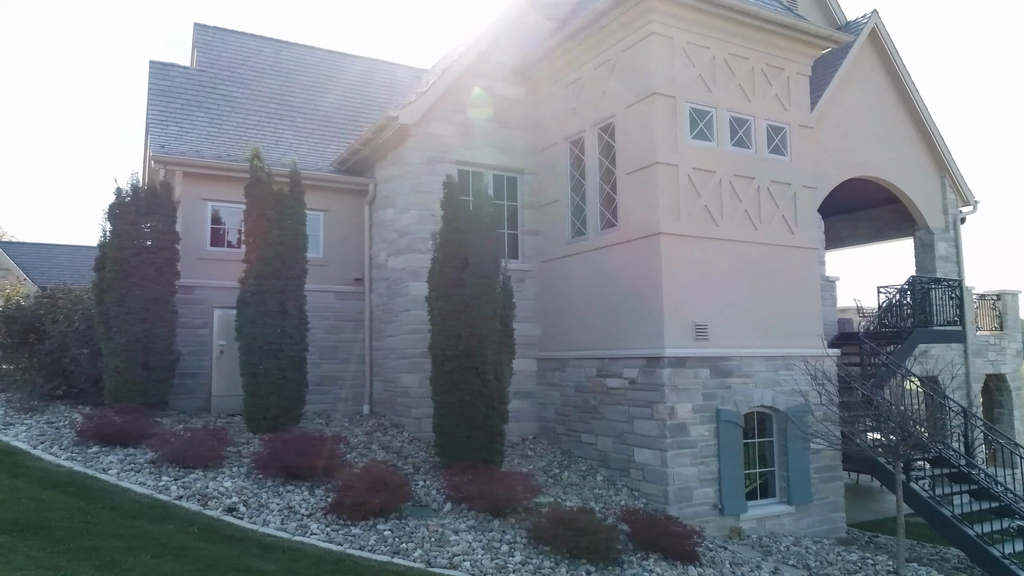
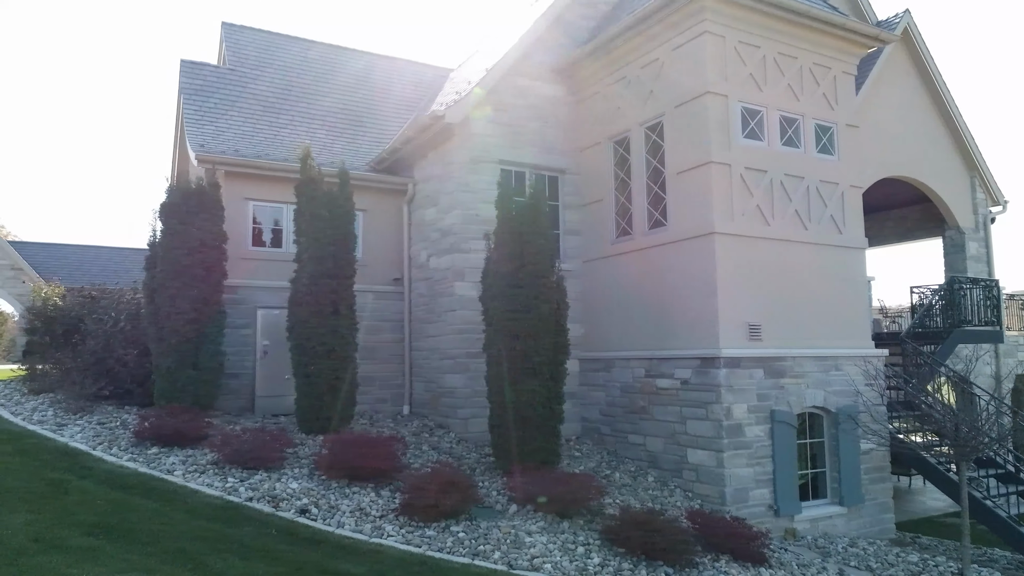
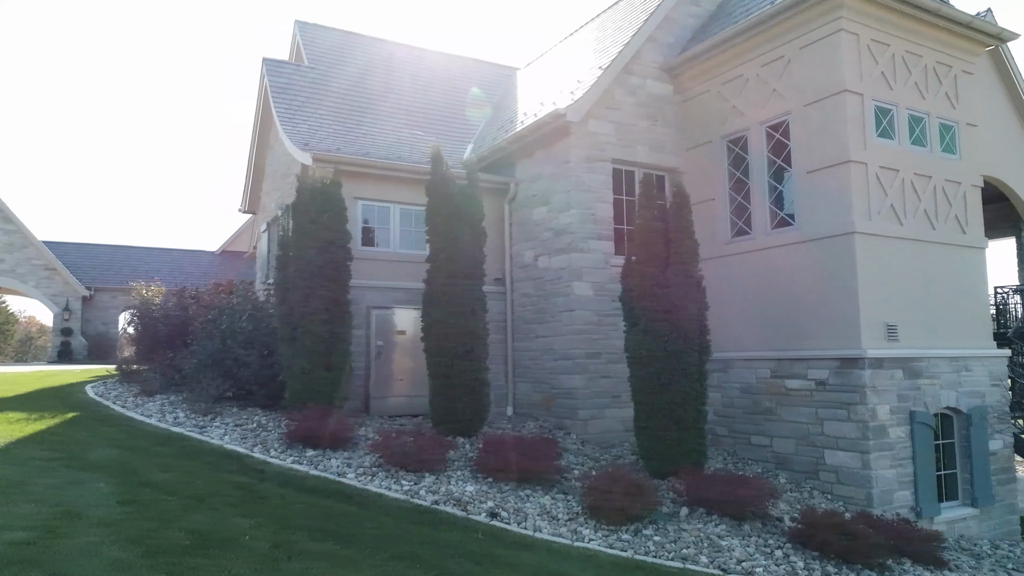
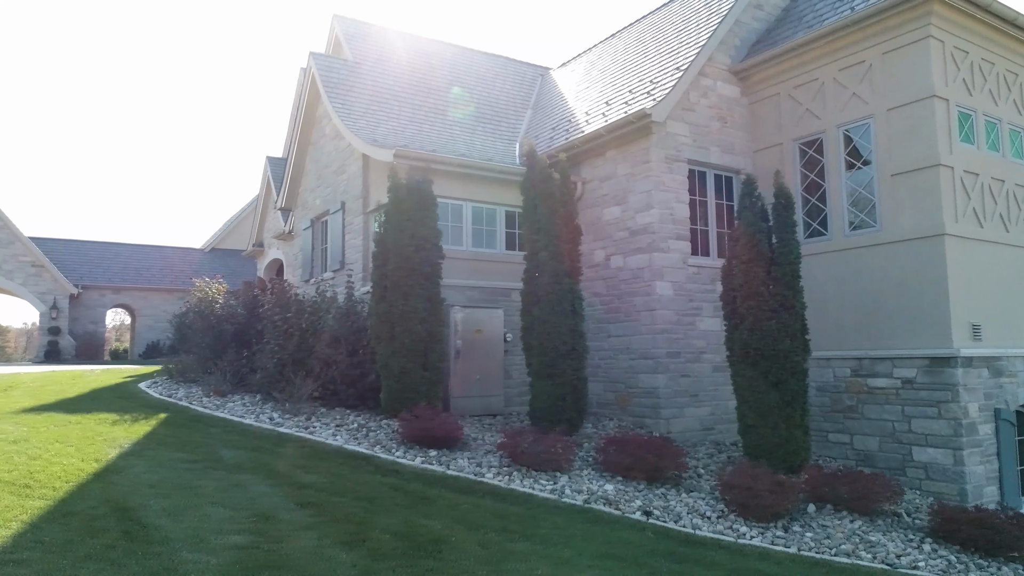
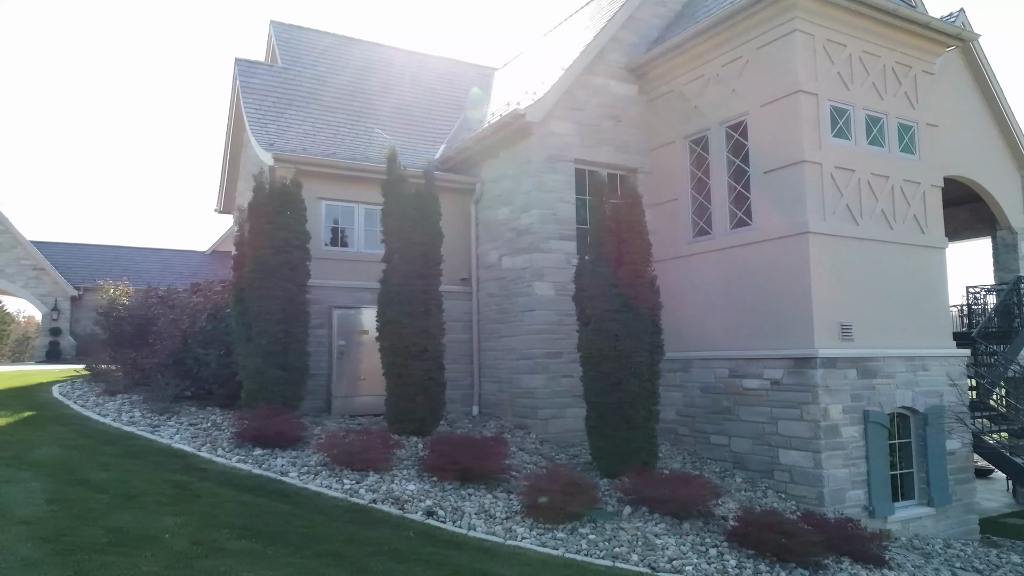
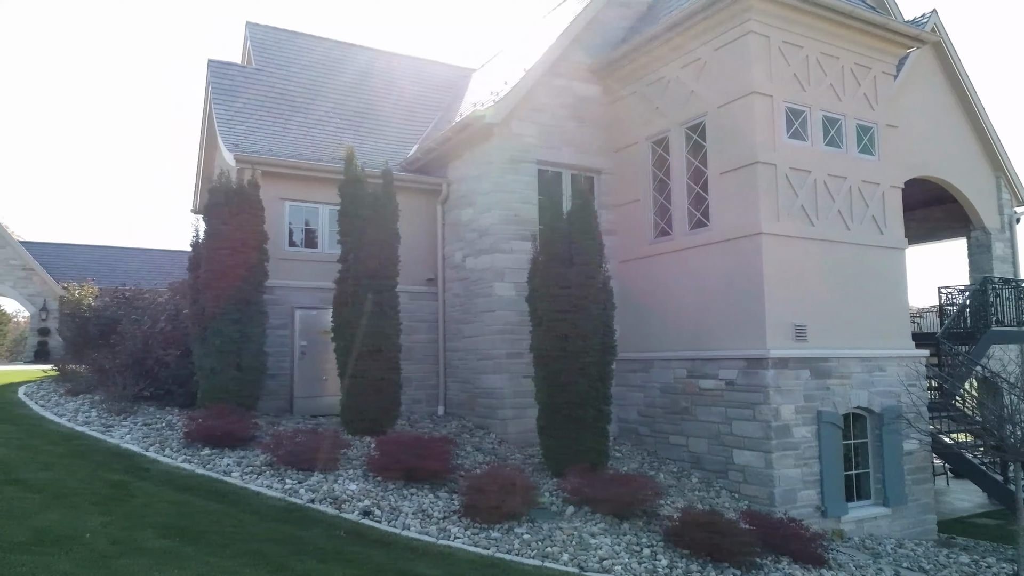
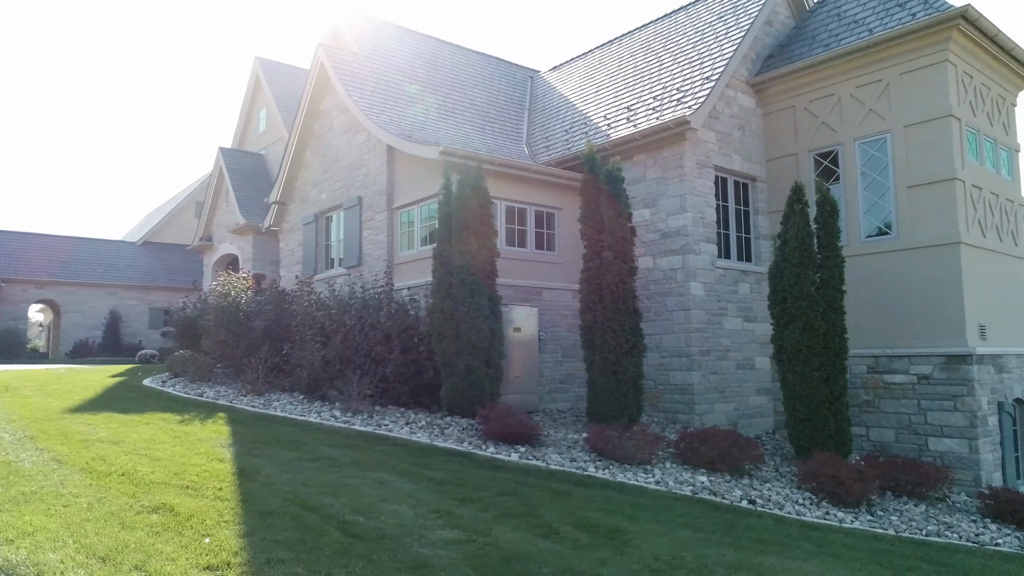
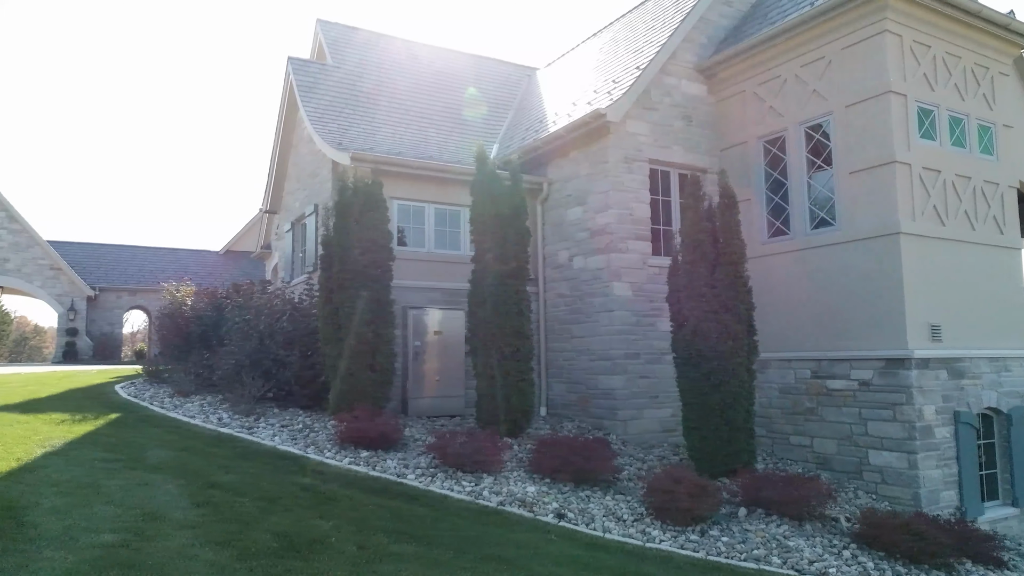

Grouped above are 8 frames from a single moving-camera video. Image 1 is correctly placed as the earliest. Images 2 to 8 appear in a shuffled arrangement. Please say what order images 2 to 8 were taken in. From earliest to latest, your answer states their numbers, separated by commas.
2, 6, 5, 3, 8, 4, 7
